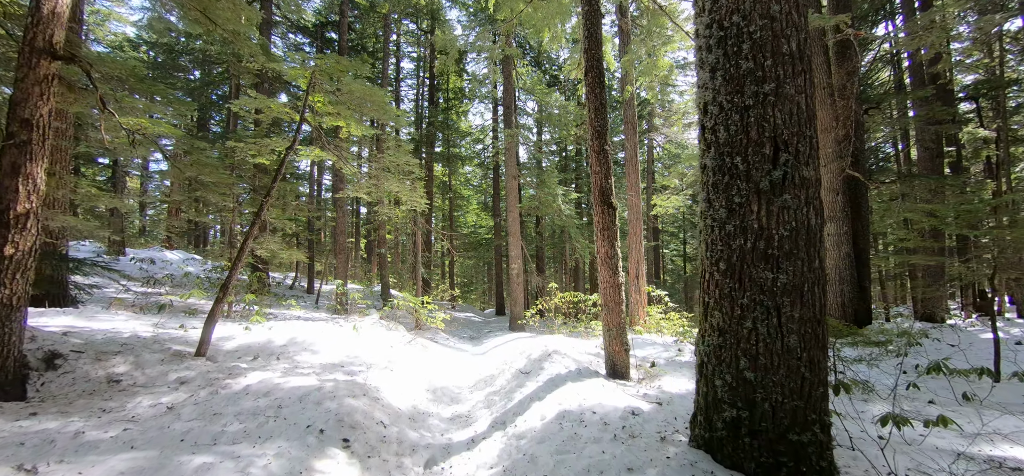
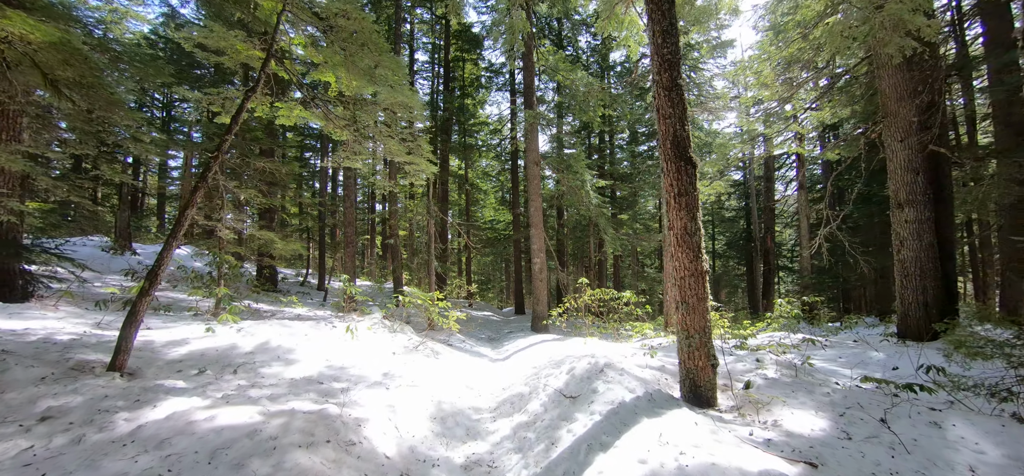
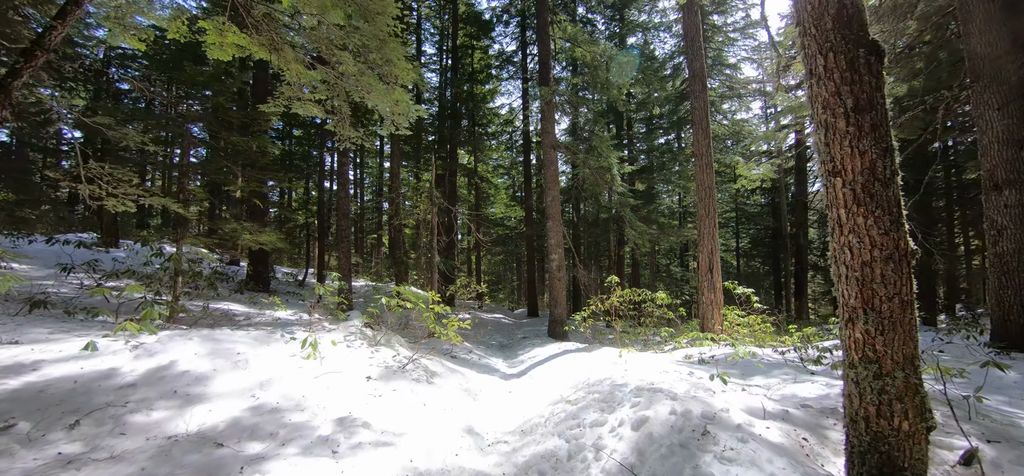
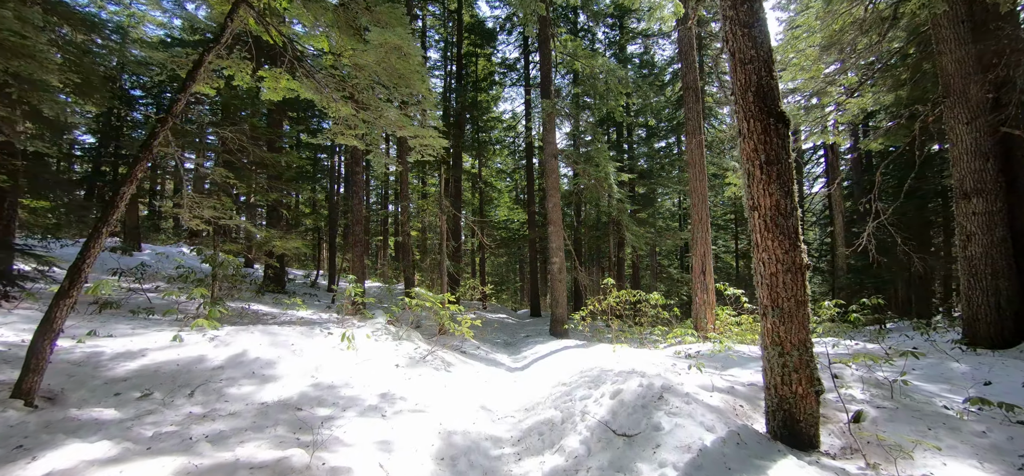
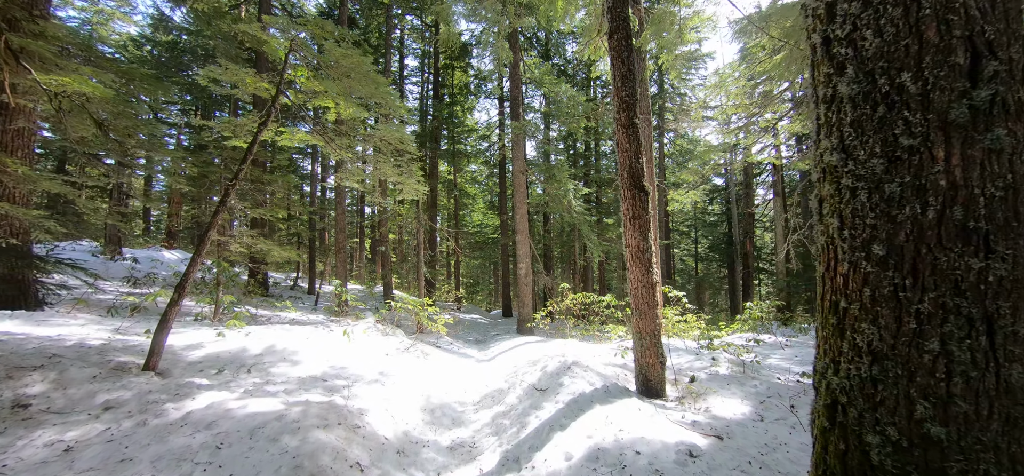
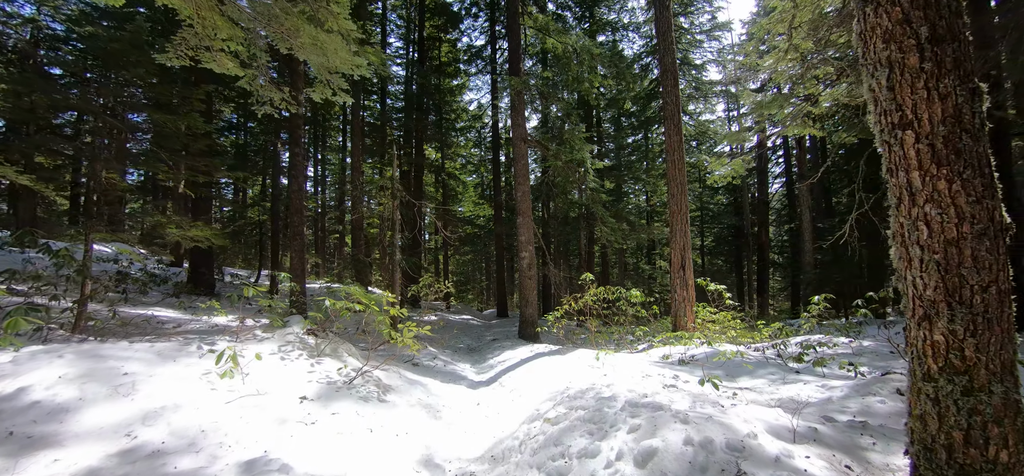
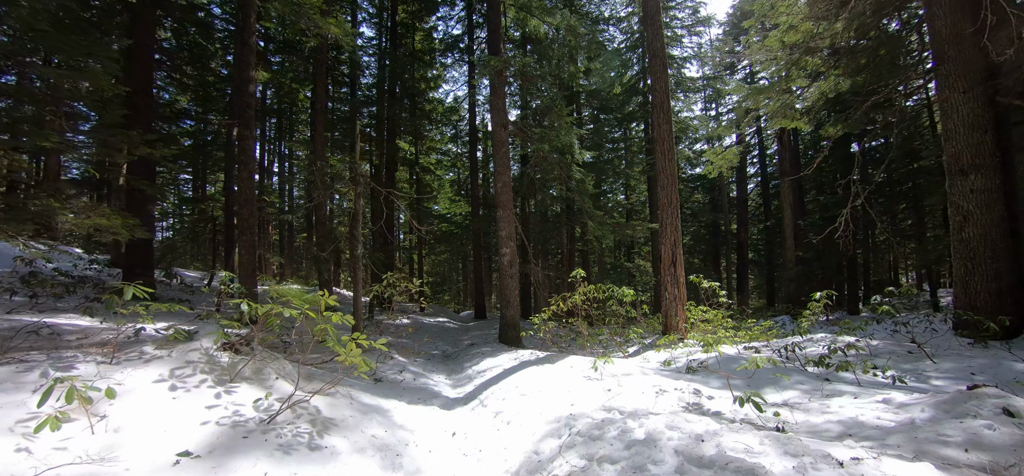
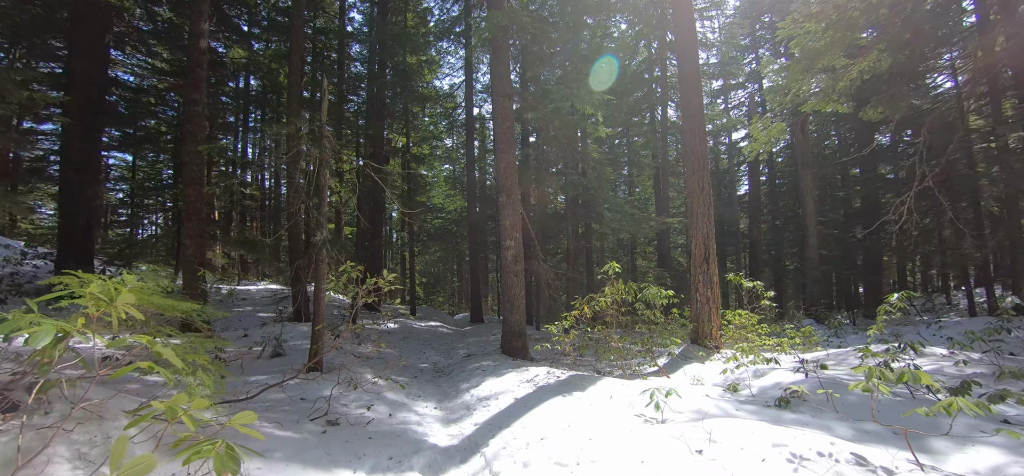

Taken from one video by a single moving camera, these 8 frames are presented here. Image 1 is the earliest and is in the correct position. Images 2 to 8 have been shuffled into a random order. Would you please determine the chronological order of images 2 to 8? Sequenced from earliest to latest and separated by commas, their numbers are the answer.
5, 2, 4, 3, 6, 7, 8
